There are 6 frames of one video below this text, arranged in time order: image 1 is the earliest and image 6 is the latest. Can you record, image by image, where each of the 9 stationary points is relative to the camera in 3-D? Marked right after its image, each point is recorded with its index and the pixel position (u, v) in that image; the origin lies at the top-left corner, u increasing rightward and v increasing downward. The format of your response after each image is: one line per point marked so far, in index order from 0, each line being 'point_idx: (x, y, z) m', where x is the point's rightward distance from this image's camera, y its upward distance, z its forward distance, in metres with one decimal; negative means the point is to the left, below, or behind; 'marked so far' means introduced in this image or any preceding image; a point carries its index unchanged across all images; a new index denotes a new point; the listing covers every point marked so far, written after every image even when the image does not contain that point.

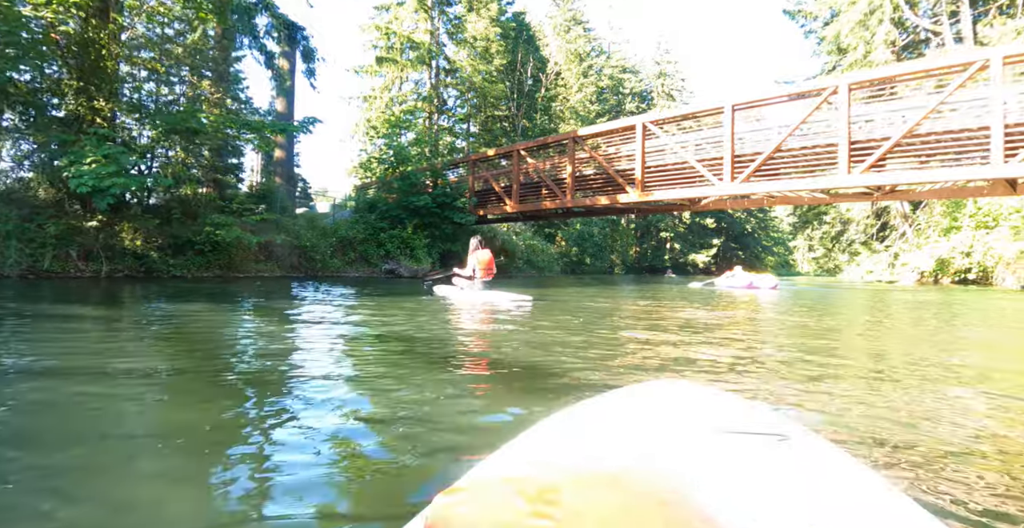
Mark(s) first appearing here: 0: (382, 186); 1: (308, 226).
0: (-4.2, +2.5, +17.4) m
1: (-5.7, +1.0, +15.2) m
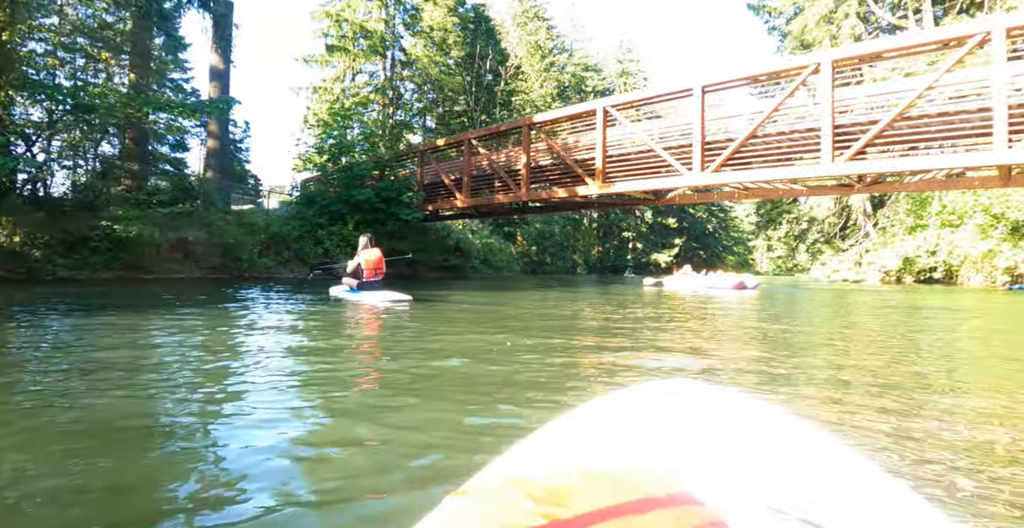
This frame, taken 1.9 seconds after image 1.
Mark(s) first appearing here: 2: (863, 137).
0: (-5.5, +2.5, +16.2) m
1: (-6.9, +1.0, +13.9) m
2: (+5.1, +1.8, +8.1) m
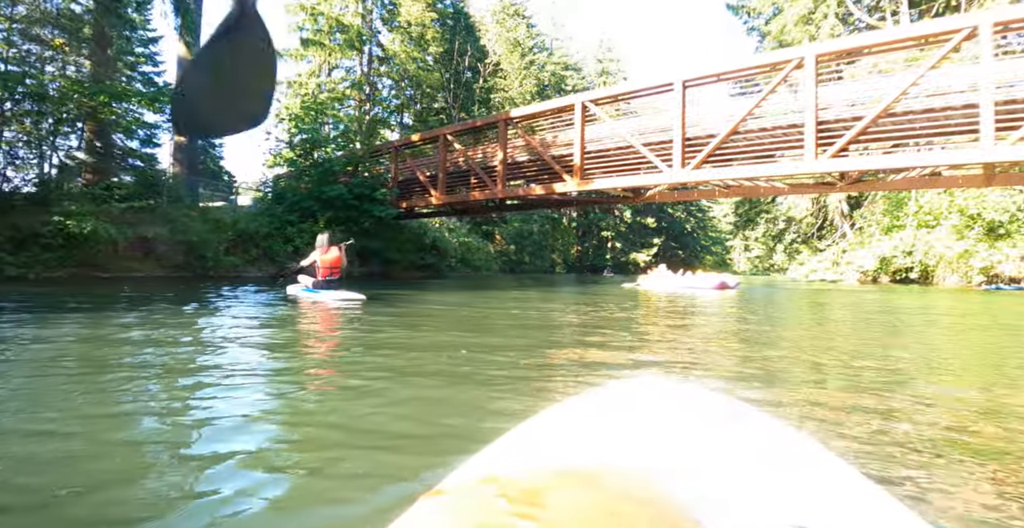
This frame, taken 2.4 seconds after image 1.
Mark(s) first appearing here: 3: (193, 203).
0: (-6.1, +2.5, +15.7) m
1: (-7.4, +1.0, +13.3) m
2: (+4.7, +1.8, +8.0) m
3: (-7.9, +1.5, +13.9) m
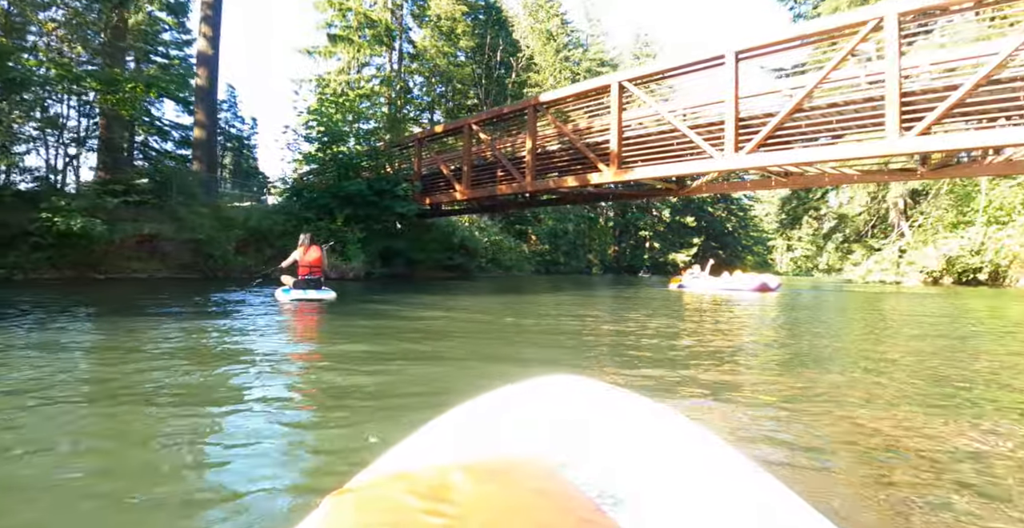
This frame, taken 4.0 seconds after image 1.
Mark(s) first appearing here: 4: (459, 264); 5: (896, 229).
0: (-5.3, +2.5, +15.2) m
1: (-6.7, +1.0, +13.0) m
2: (+5.1, +1.9, +6.9) m
3: (-7.1, +1.5, +13.5) m
4: (-1.6, 0.0, +17.4) m
5: (+12.8, +1.2, +18.6) m
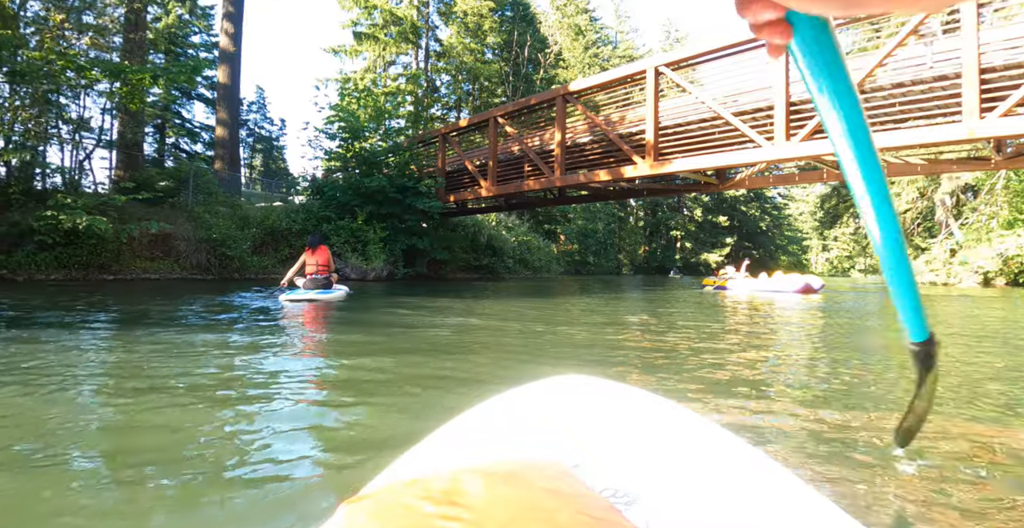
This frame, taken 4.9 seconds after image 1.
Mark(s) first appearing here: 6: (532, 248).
0: (-4.5, +2.5, +15.0) m
1: (-6.1, +1.0, +12.8) m
2: (+5.4, +1.9, +6.2) m
3: (-6.5, +1.5, +13.4) m
4: (-0.8, 0.0, +17.0) m
5: (+13.7, +1.2, +17.4) m
6: (+0.7, +0.5, +19.6) m
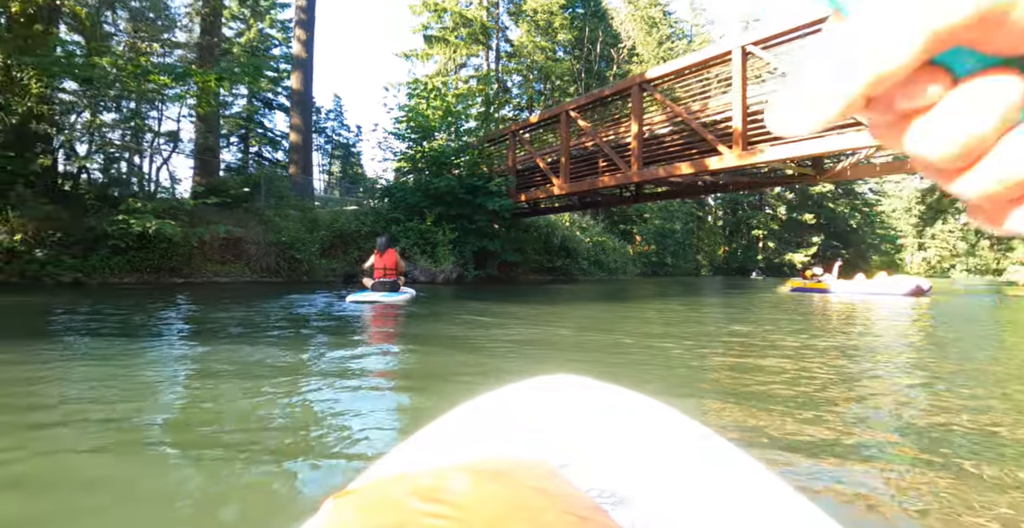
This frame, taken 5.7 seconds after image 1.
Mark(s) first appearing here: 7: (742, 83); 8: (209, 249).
0: (-2.6, +2.4, +14.9) m
1: (-4.4, +1.0, +12.9) m
2: (+6.1, +1.9, +4.9) m
3: (-4.8, +1.4, +13.6) m
4: (+1.4, -0.1, +16.4) m
5: (+15.7, +1.3, +15.0) m
6: (+3.1, +0.5, +18.8) m
7: (+3.5, +2.8, +8.7) m
8: (-6.2, +0.3, +12.1) m
